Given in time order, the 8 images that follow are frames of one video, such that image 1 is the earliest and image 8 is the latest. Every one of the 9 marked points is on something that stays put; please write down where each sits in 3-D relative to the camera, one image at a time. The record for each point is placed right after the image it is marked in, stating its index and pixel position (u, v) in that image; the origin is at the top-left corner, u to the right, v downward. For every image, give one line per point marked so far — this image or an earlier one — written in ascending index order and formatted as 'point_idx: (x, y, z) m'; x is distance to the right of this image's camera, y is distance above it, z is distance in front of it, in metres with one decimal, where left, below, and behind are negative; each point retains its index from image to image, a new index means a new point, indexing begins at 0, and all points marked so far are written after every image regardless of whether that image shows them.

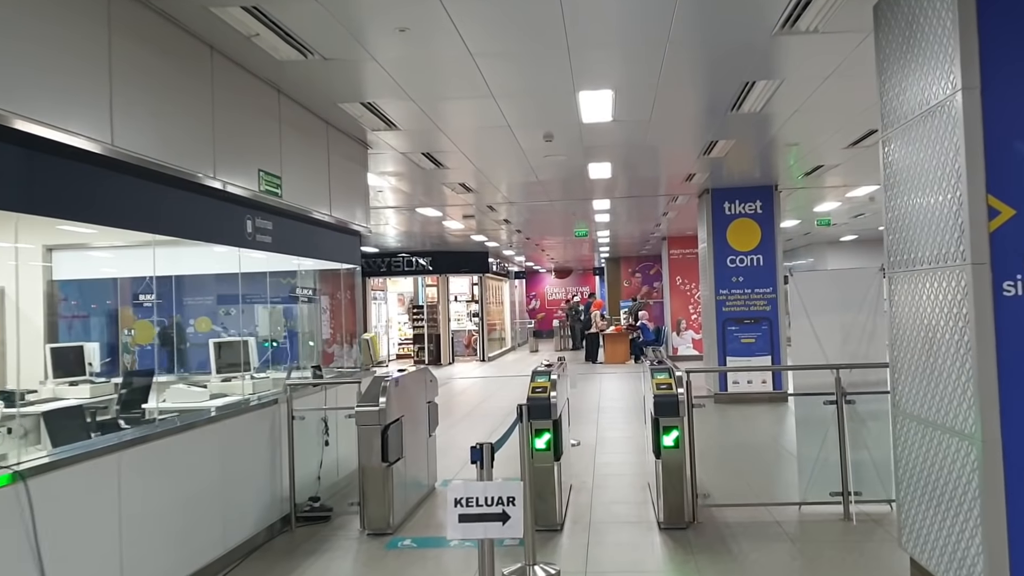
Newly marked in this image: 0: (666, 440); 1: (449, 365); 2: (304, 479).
0: (+0.6, -0.5, +4.3) m
1: (-1.0, -1.2, +18.9) m
2: (-0.9, -0.8, +5.0) m
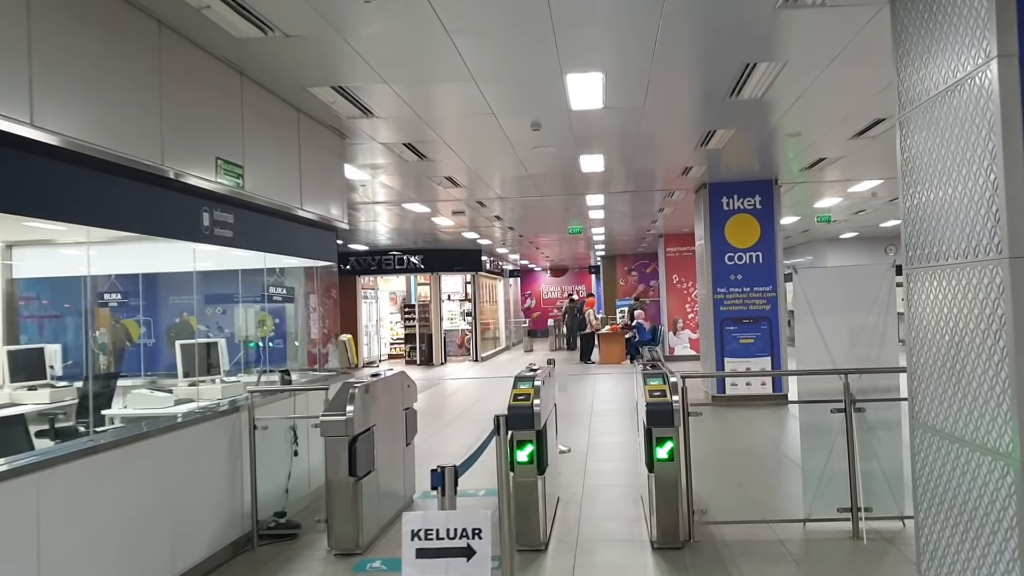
0: (+0.5, -0.5, +4.0) m
1: (-1.1, -1.2, +18.5) m
2: (-0.9, -0.8, +4.6) m
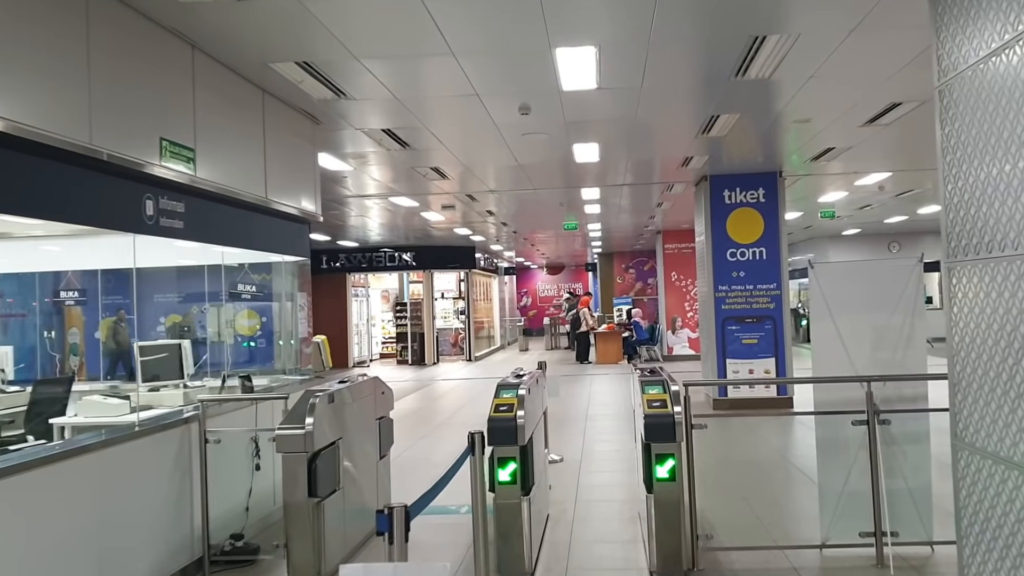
0: (+0.4, -0.5, +3.5) m
1: (-1.2, -1.2, +18.0) m
2: (-1.0, -0.8, +4.2) m
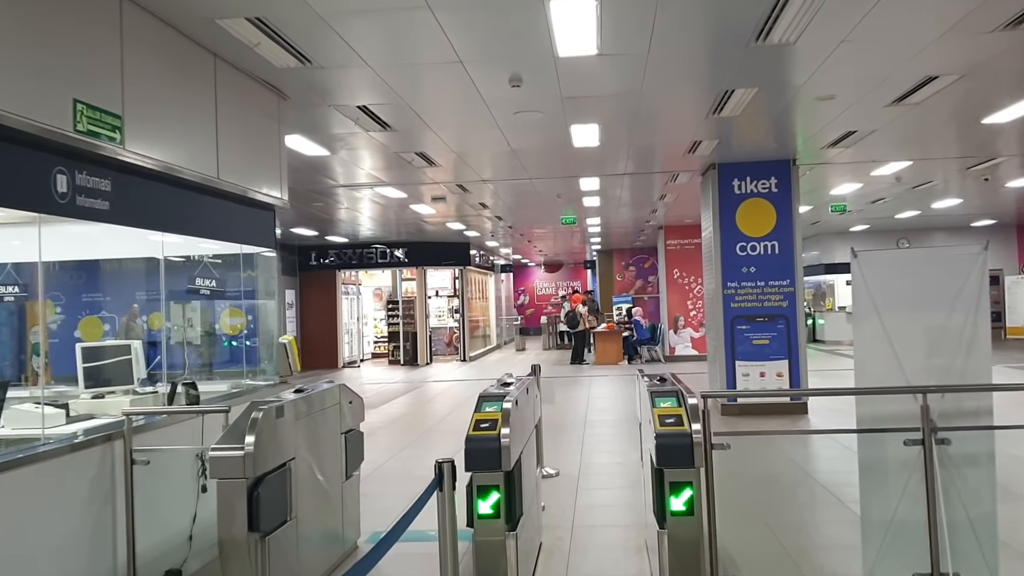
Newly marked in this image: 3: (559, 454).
0: (+0.4, -0.5, +2.9) m
1: (-1.2, -1.1, +17.4) m
2: (-1.0, -0.8, +3.5) m
3: (+0.2, -0.9, +6.2) m
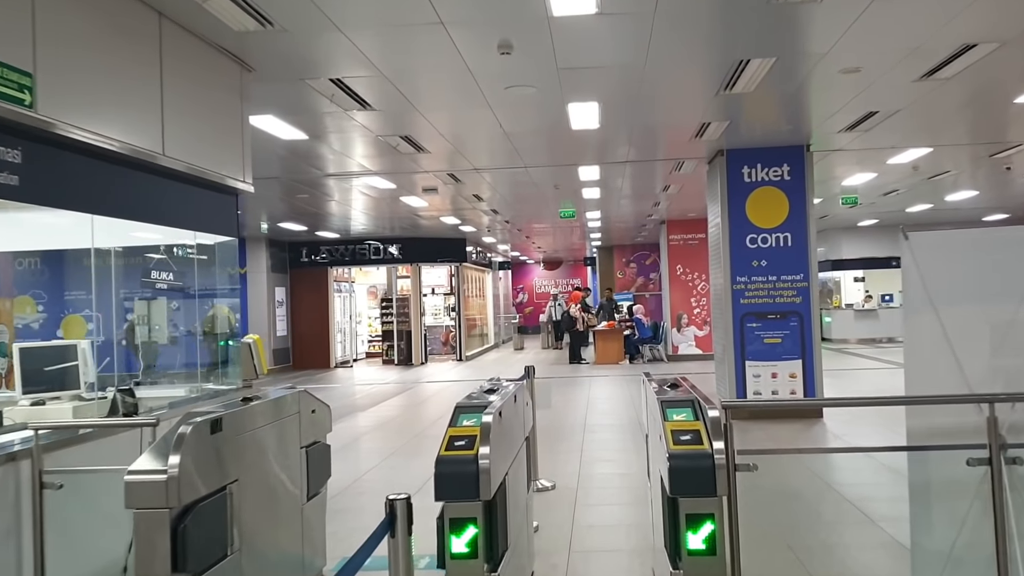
0: (+0.4, -0.5, +2.4) m
1: (-1.3, -1.1, +16.9) m
2: (-1.1, -0.7, +3.0) m
3: (+0.2, -0.8, +5.7) m
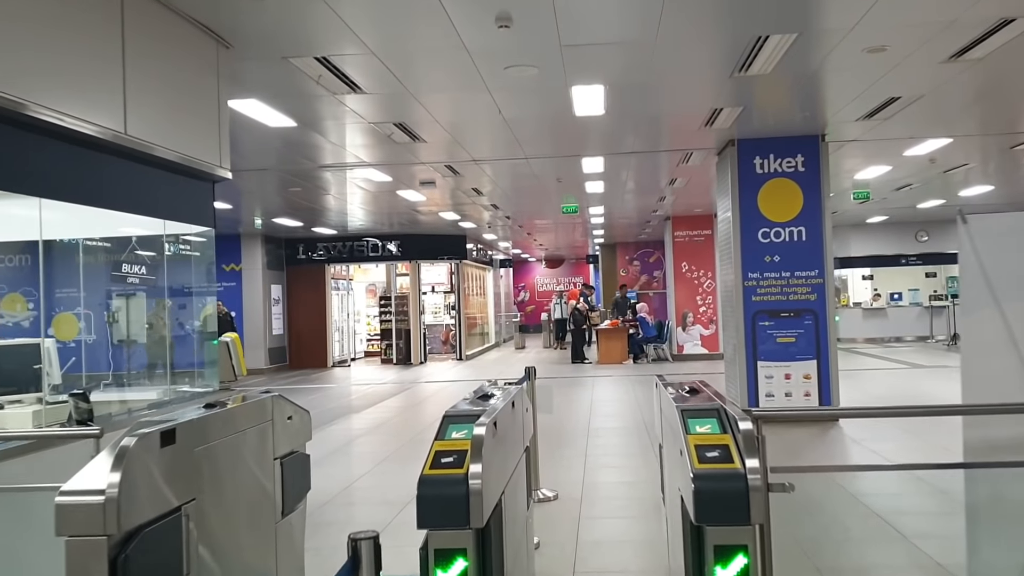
0: (+0.3, -0.5, +2.0) m
1: (-1.3, -1.1, +16.6) m
2: (-1.1, -0.7, +2.7) m
3: (+0.2, -0.8, +5.3) m
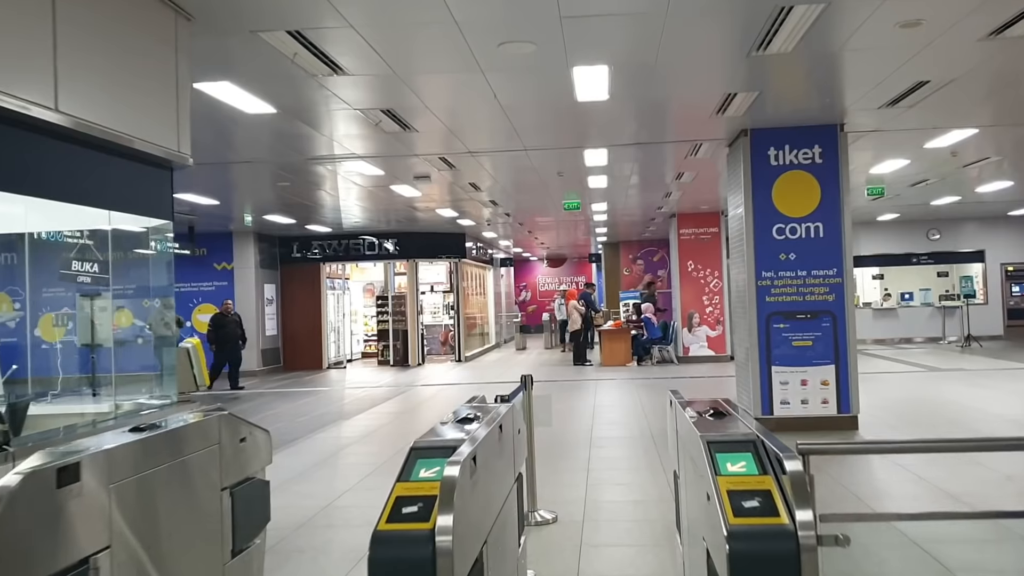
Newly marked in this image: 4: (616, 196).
0: (+0.3, -0.5, +1.6) m
1: (-1.3, -1.0, +16.1) m
2: (-1.1, -0.7, +2.2) m
3: (+0.2, -0.8, +4.9) m
4: (+1.0, +0.9, +11.6) m
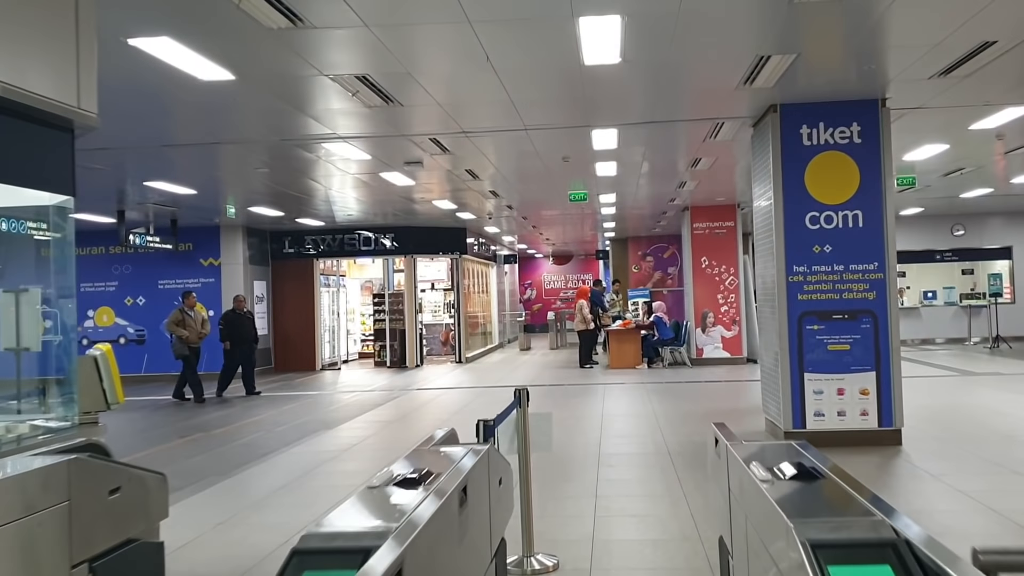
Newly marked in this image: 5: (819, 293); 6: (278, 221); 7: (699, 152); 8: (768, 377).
0: (+0.3, -0.5, +0.8) m
1: (-1.2, -1.0, +15.3) m
2: (-1.1, -0.7, +1.5) m
3: (+0.2, -0.8, +4.1) m
4: (+1.0, +0.9, +10.8) m
5: (+1.5, 0.0, +5.9) m
6: (-2.6, +0.8, +13.5) m
7: (+1.3, +0.9, +8.4) m
8: (+1.4, -0.5, +6.3) m
